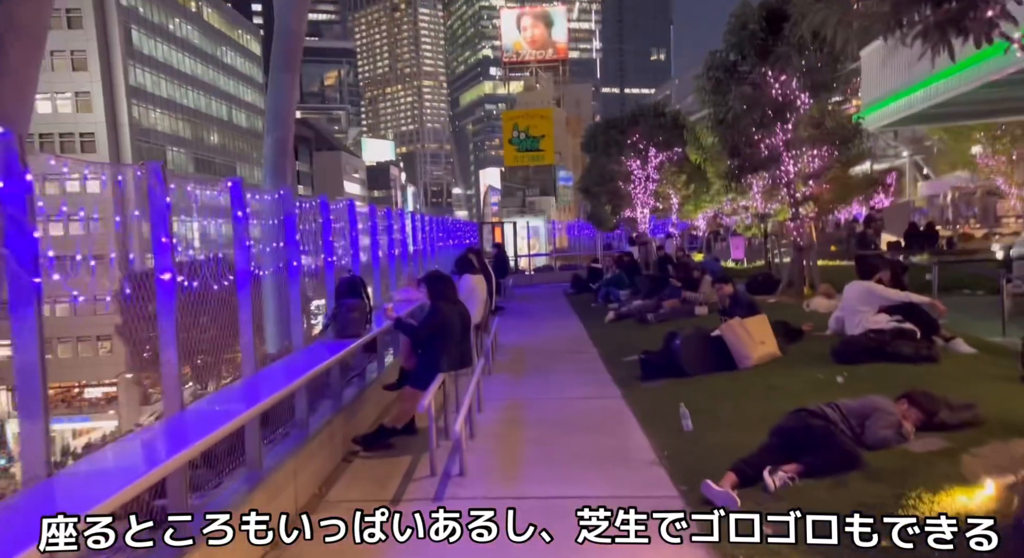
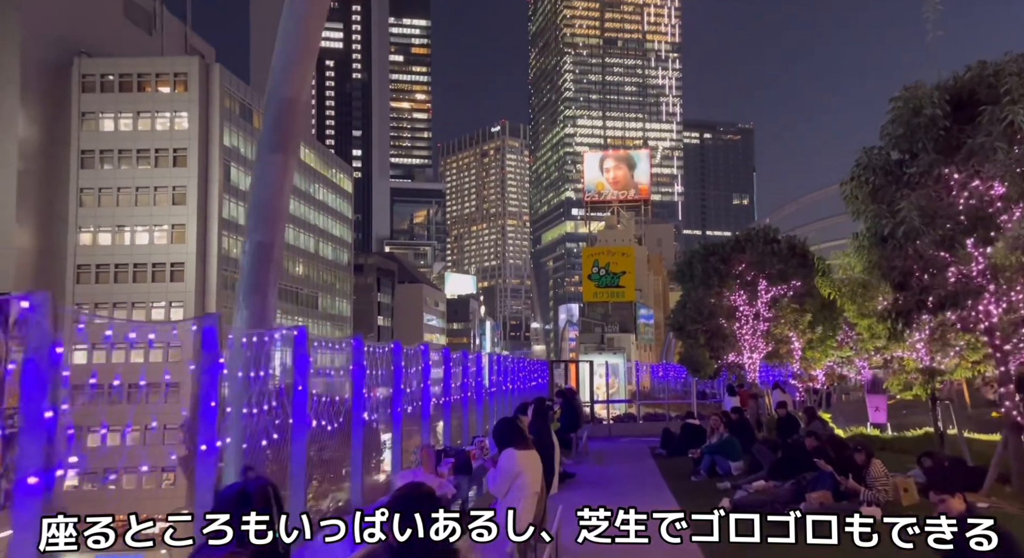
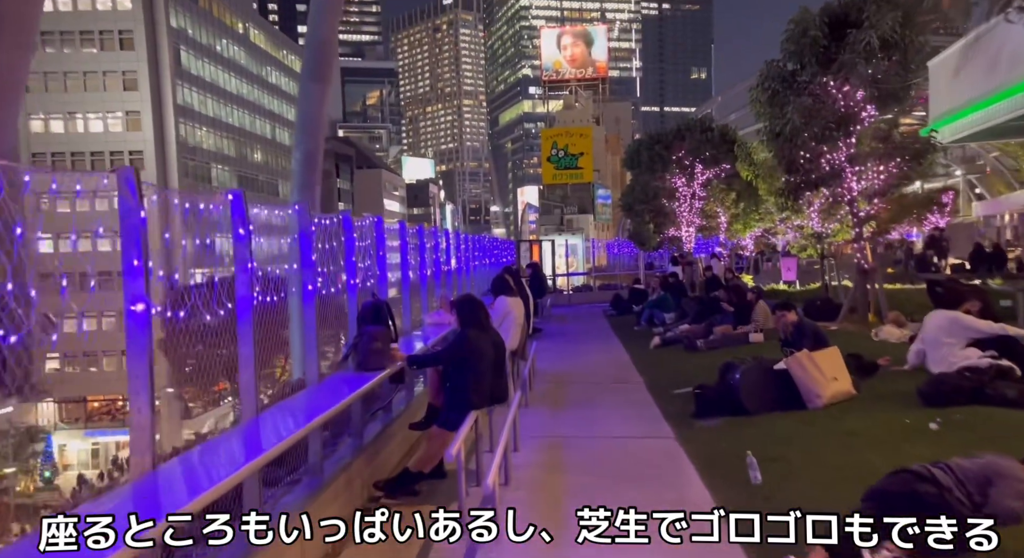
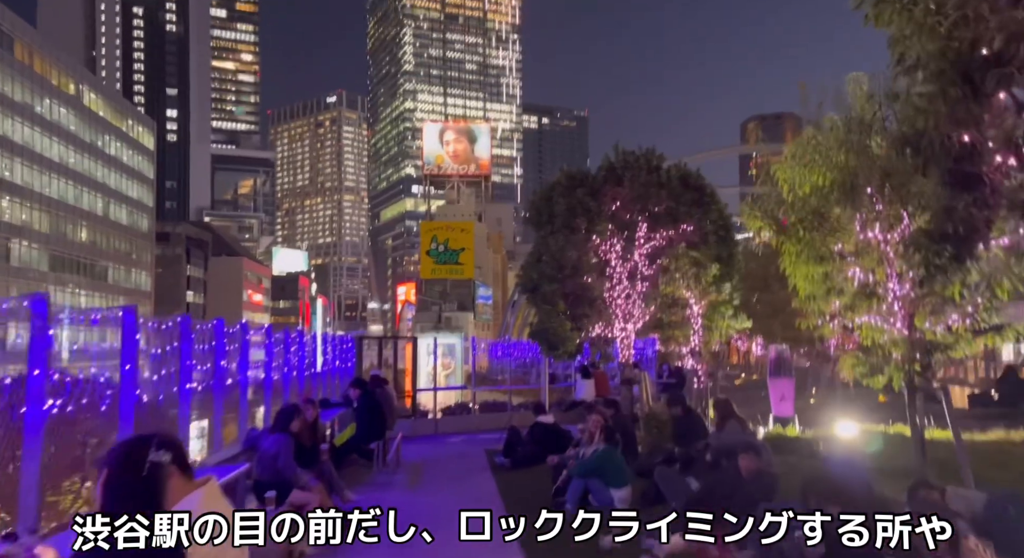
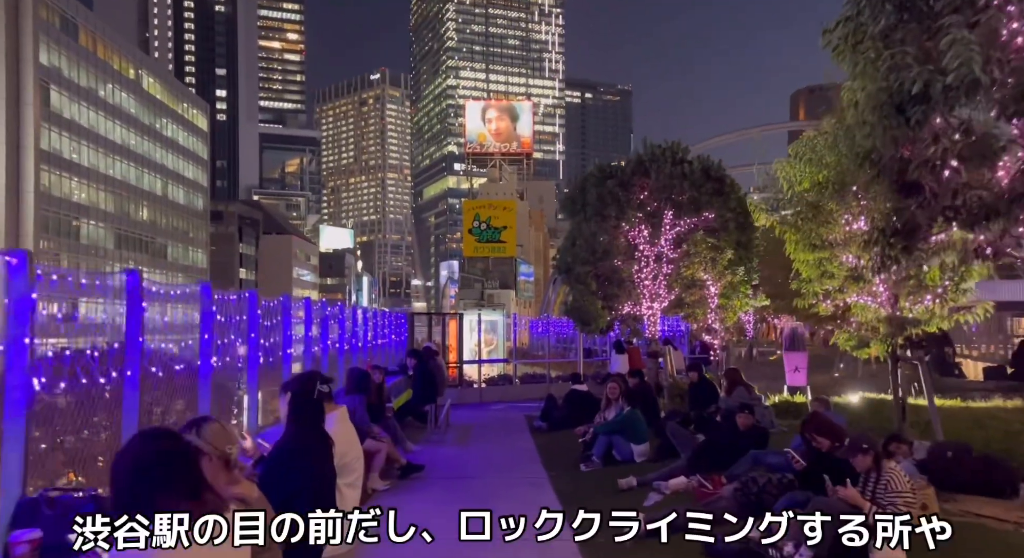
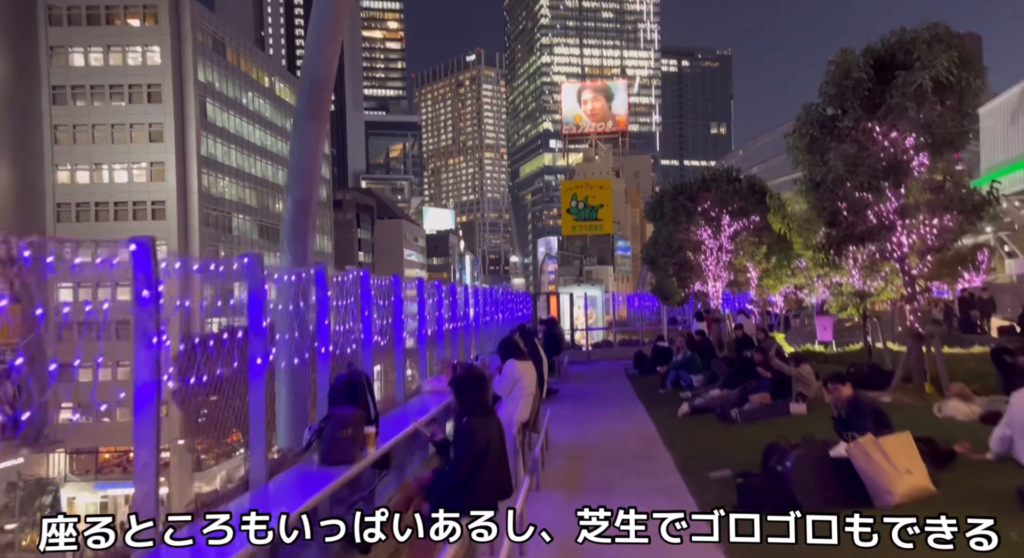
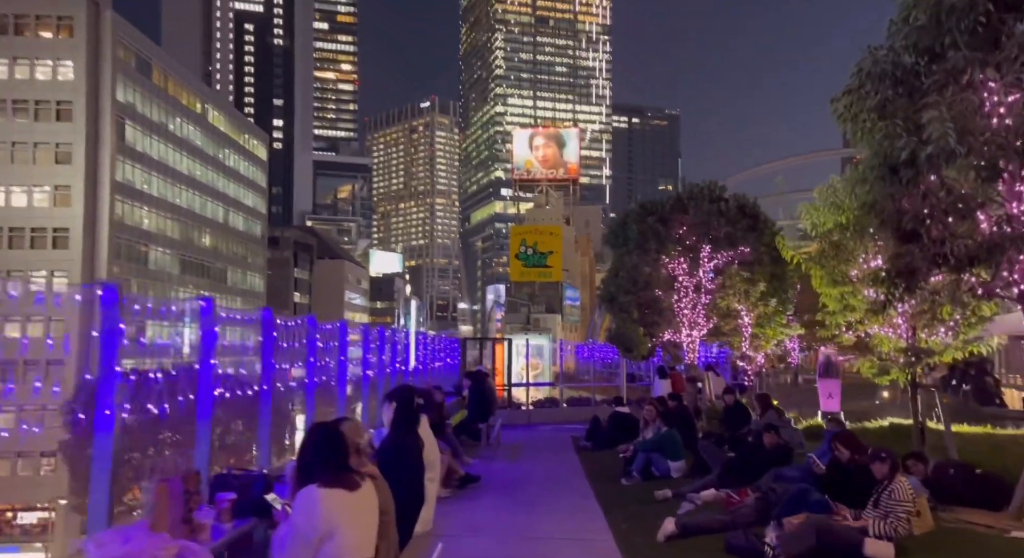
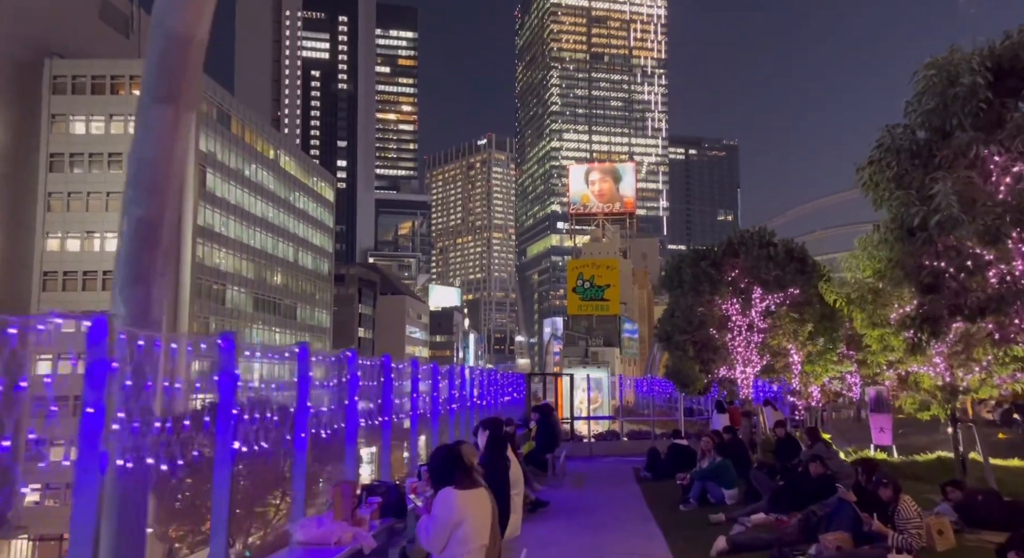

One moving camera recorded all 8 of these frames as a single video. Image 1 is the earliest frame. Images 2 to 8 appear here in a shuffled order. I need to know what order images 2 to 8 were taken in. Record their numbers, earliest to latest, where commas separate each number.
3, 6, 2, 8, 7, 5, 4
